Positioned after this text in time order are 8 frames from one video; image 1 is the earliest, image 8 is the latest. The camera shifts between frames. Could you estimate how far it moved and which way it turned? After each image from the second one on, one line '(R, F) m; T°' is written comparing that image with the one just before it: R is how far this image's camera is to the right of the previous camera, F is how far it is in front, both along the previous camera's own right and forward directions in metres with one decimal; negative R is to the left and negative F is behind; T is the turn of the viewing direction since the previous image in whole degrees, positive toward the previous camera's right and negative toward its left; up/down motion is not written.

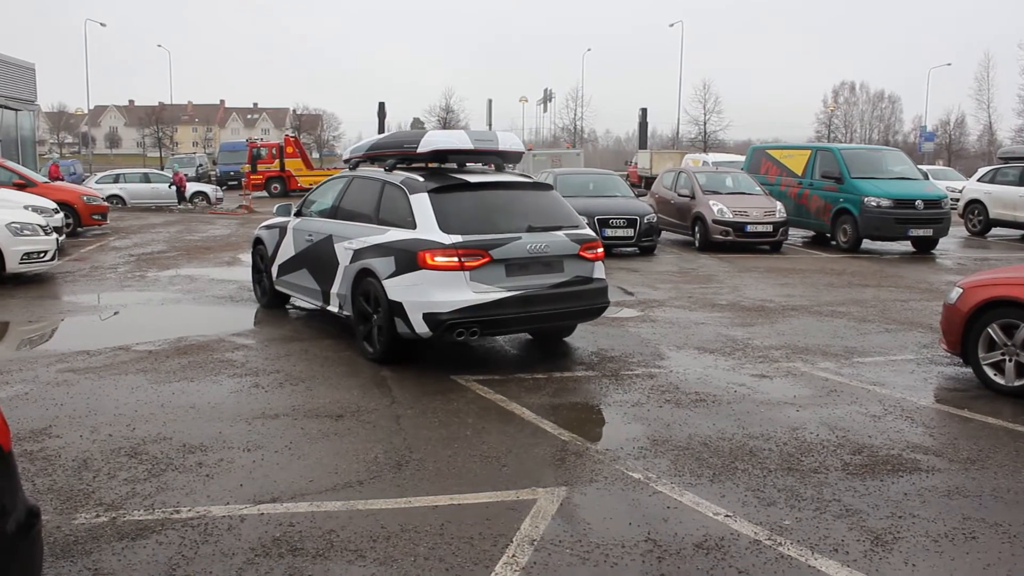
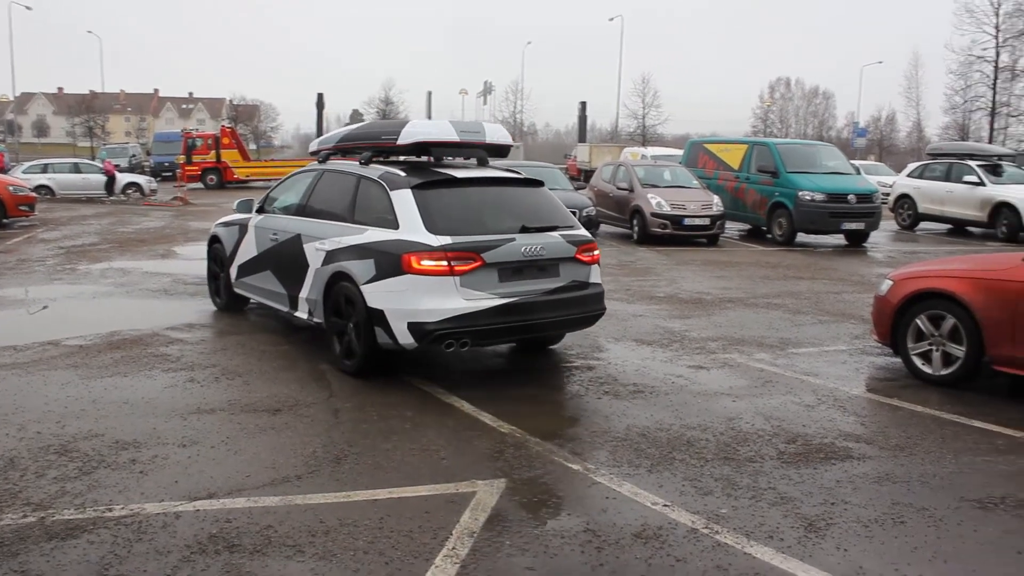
(-0.3, +0.4) m; +4°
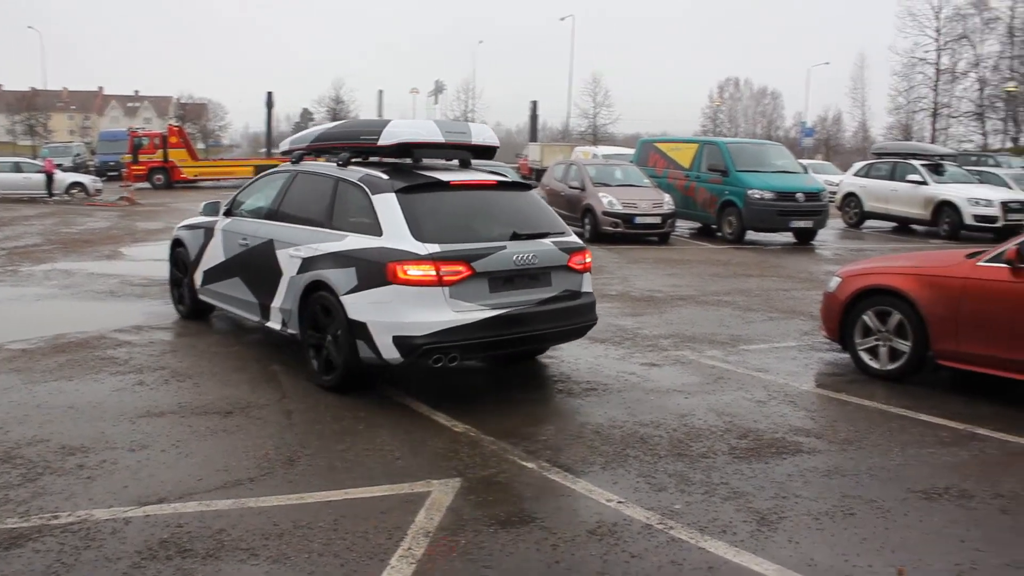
(-0.6, -0.4) m; +3°
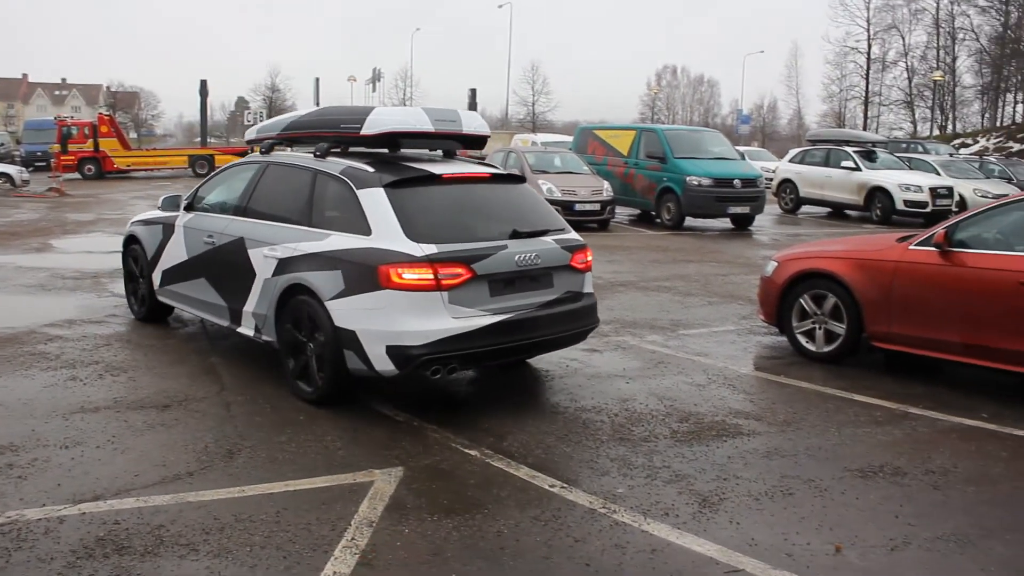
(0.0, +0.4) m; +4°
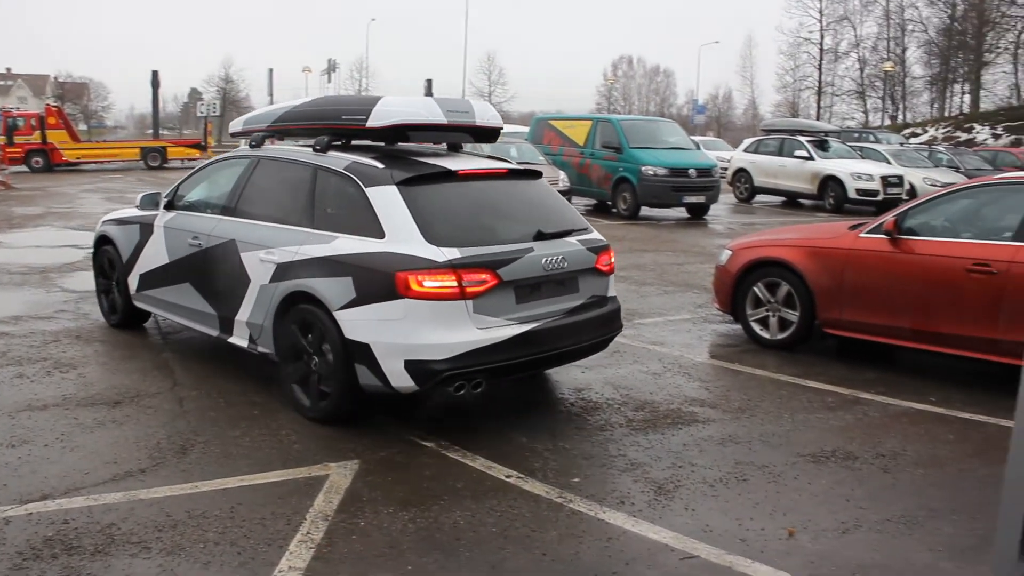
(+0.3, +0.9) m; +3°
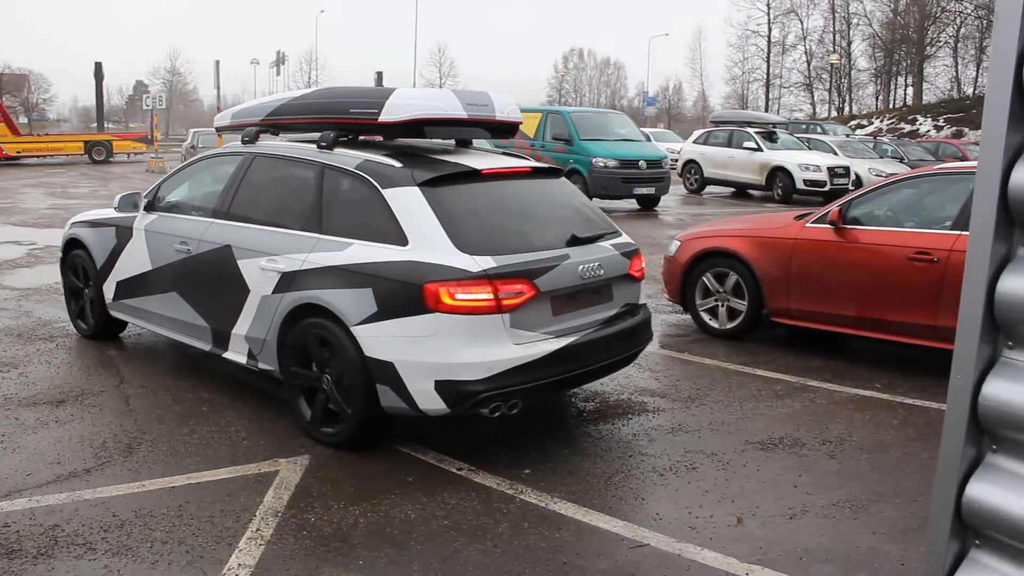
(+0.3, +0.6) m; +3°
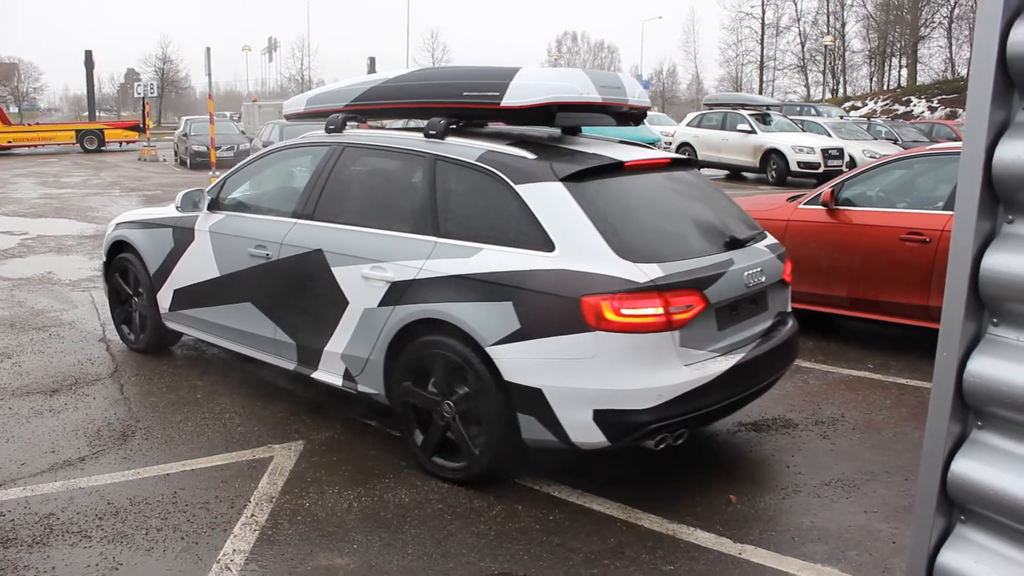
(0.0, 0.0) m; 0°
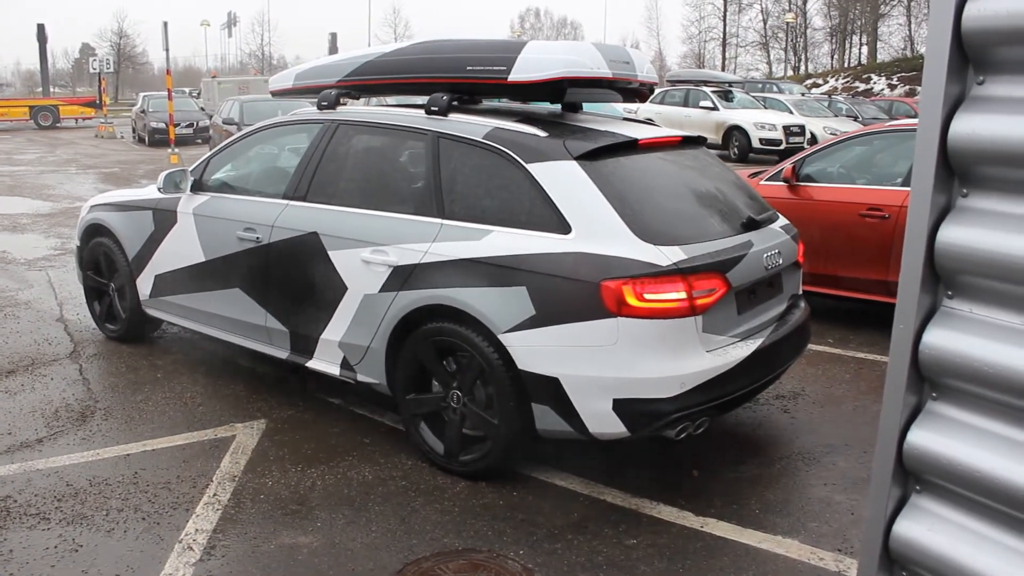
(0.0, 0.0) m; +2°
